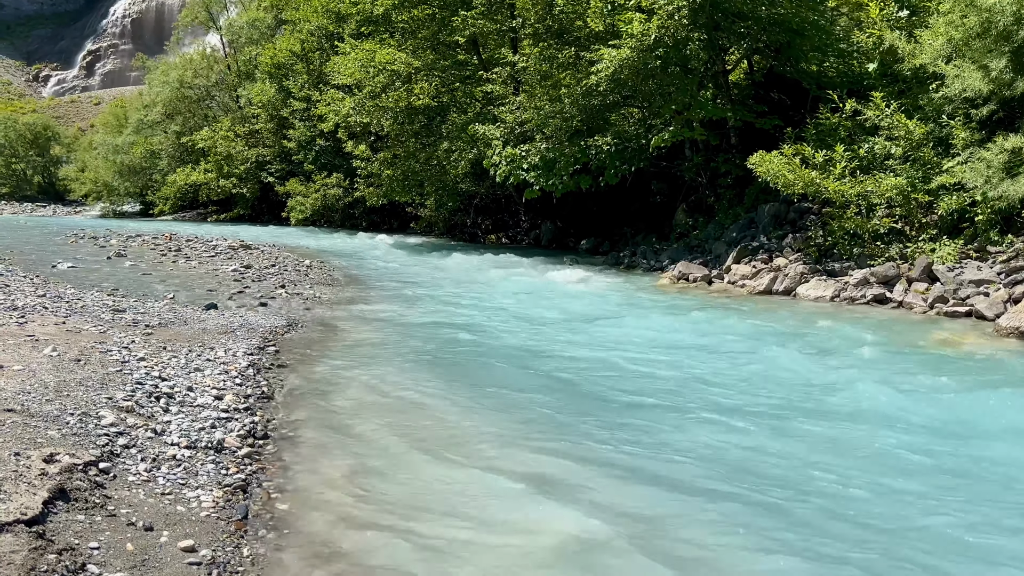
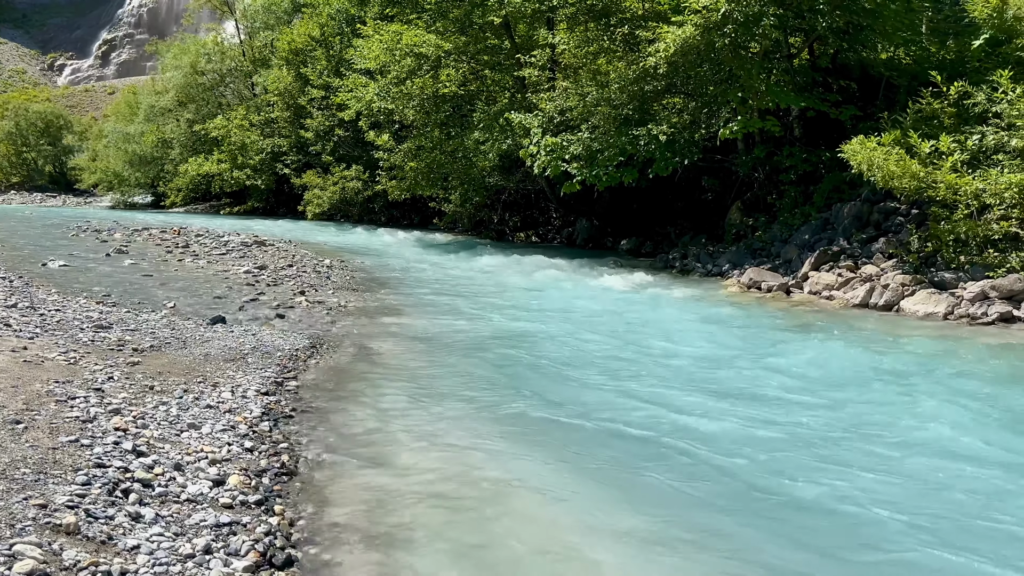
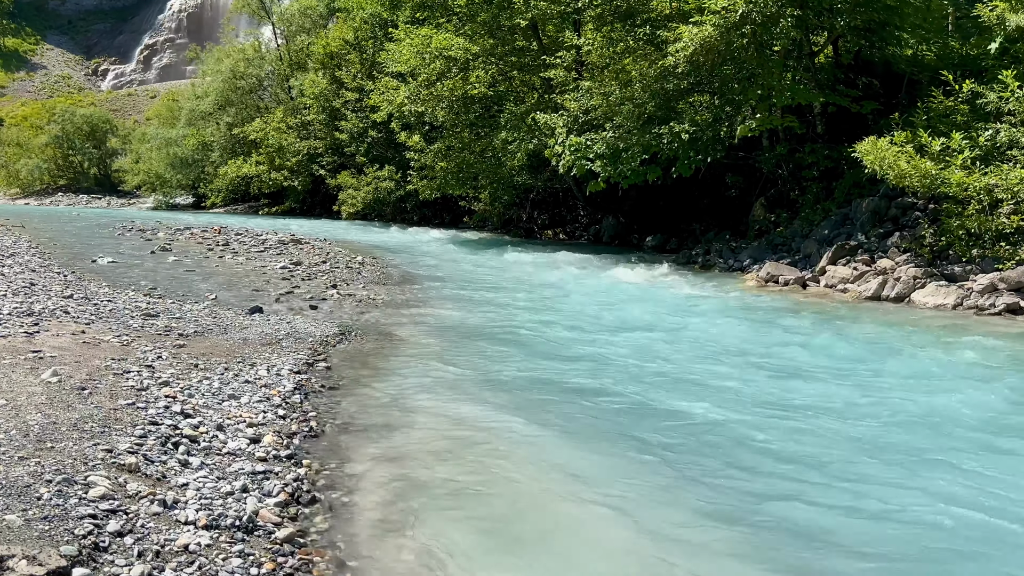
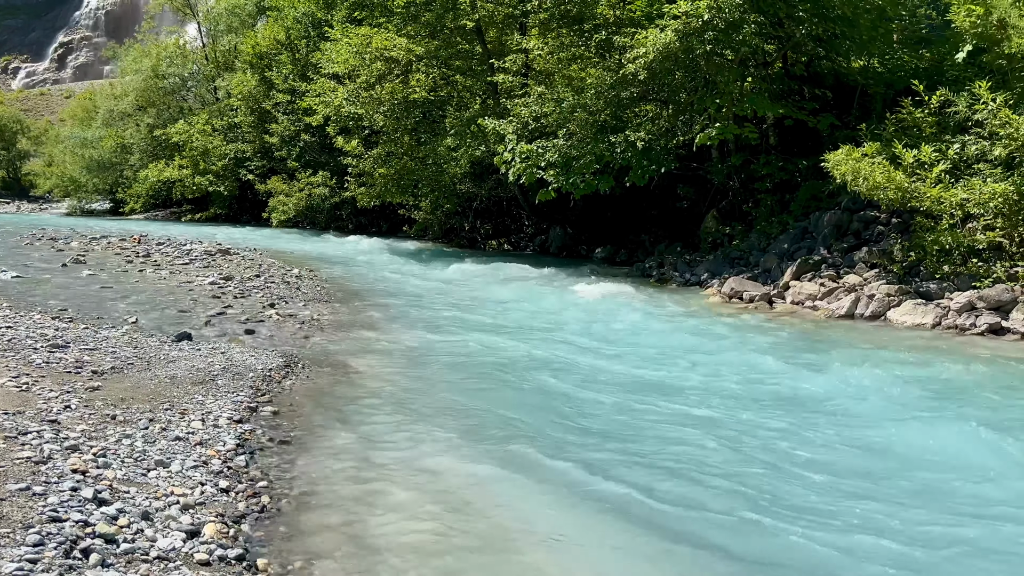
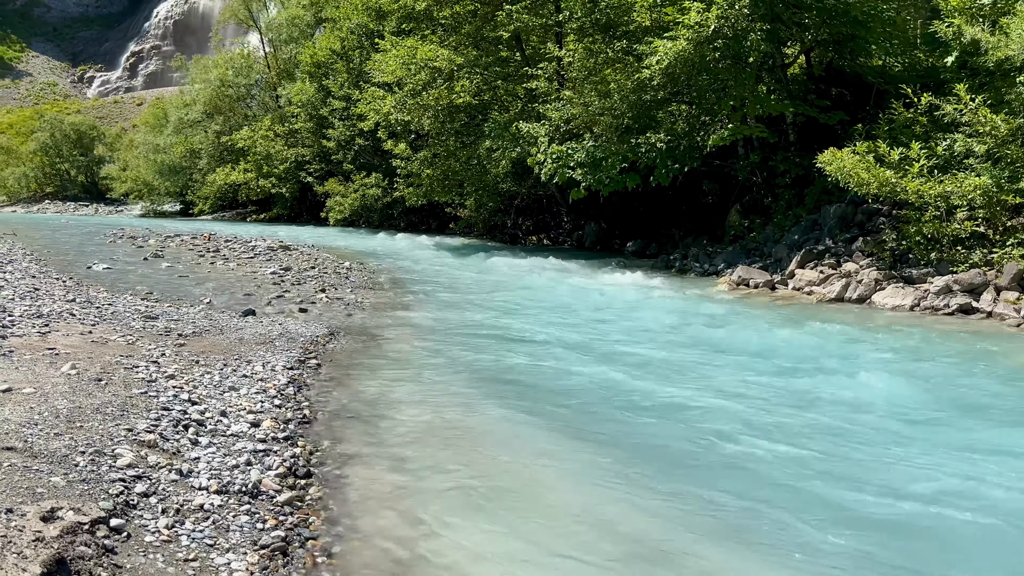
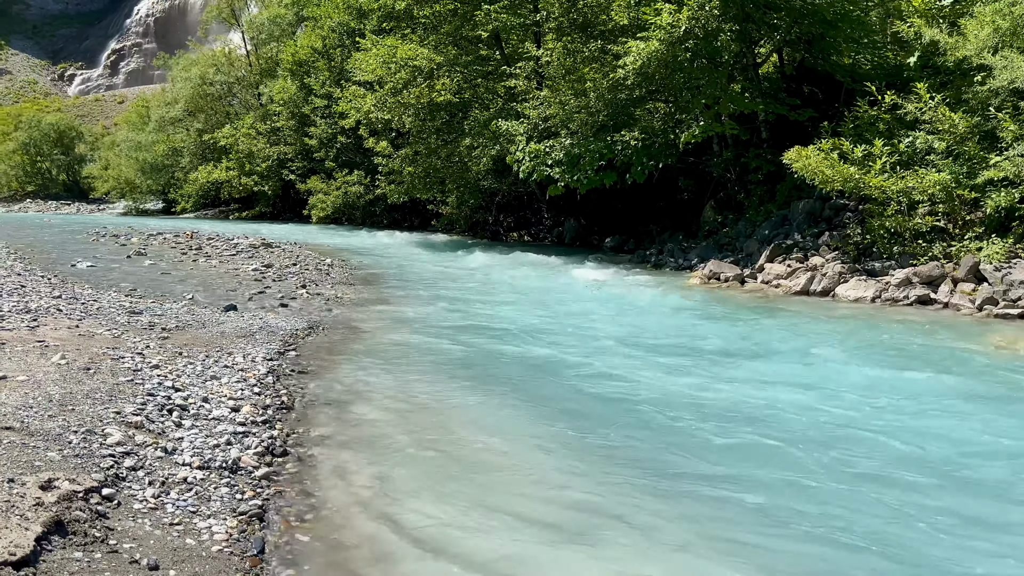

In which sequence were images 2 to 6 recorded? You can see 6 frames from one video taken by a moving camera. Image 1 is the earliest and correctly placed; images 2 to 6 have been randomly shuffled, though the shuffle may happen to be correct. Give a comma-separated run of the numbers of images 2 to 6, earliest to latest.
6, 5, 3, 2, 4
